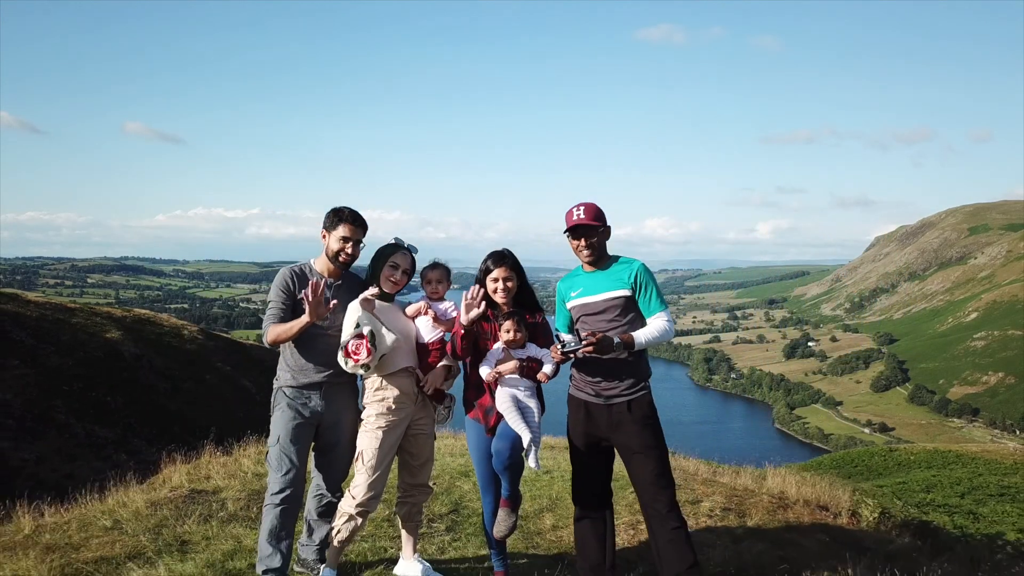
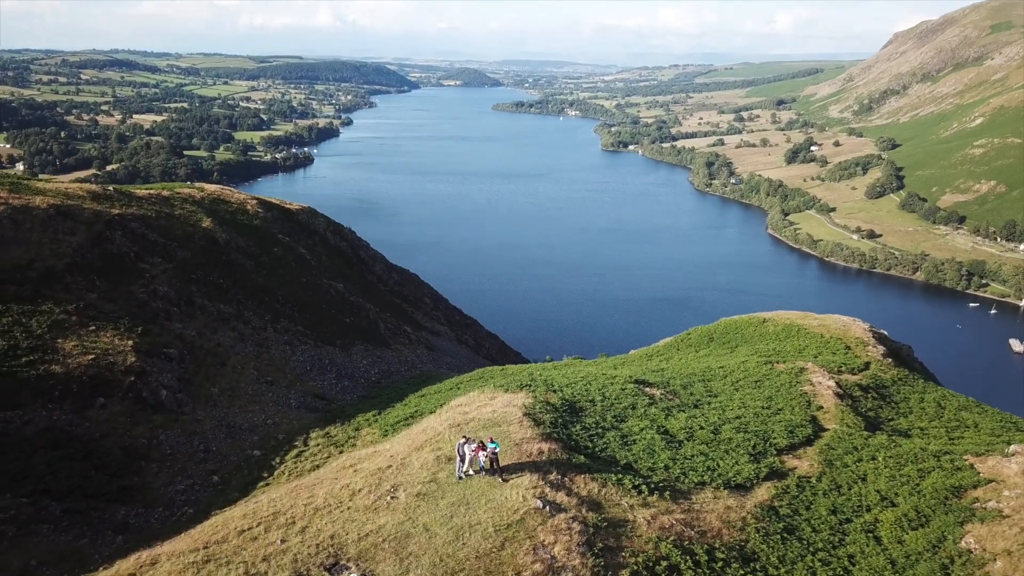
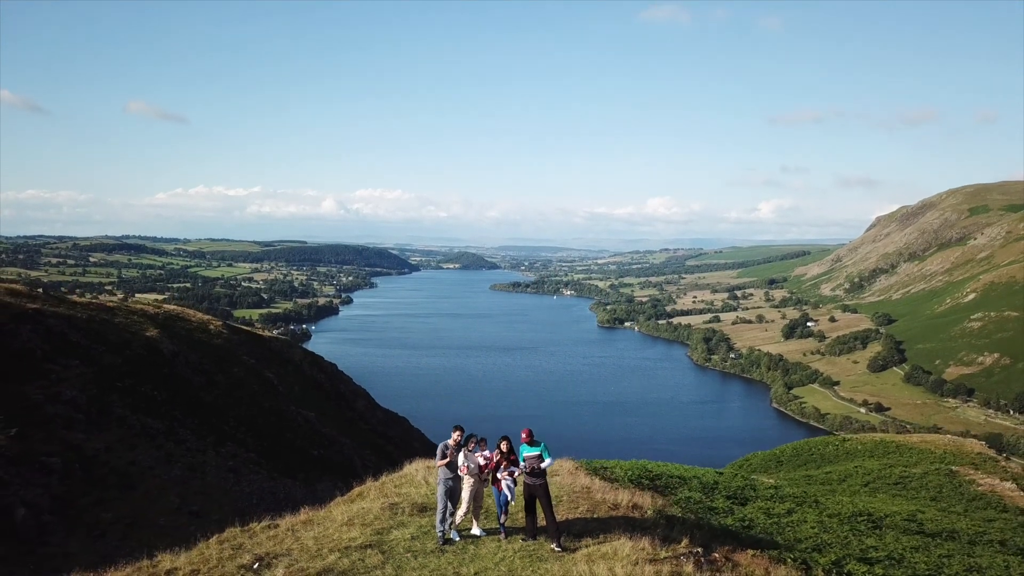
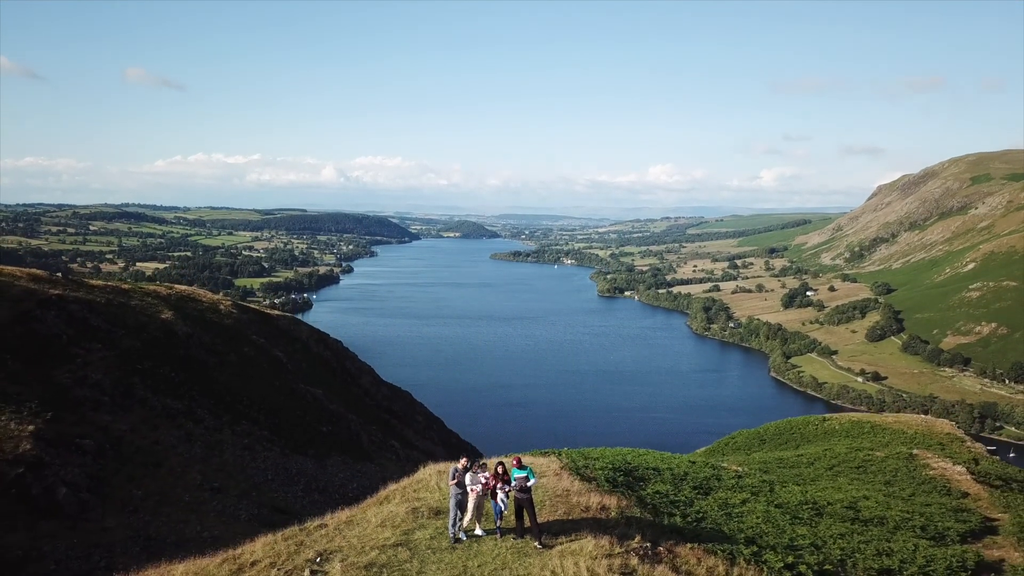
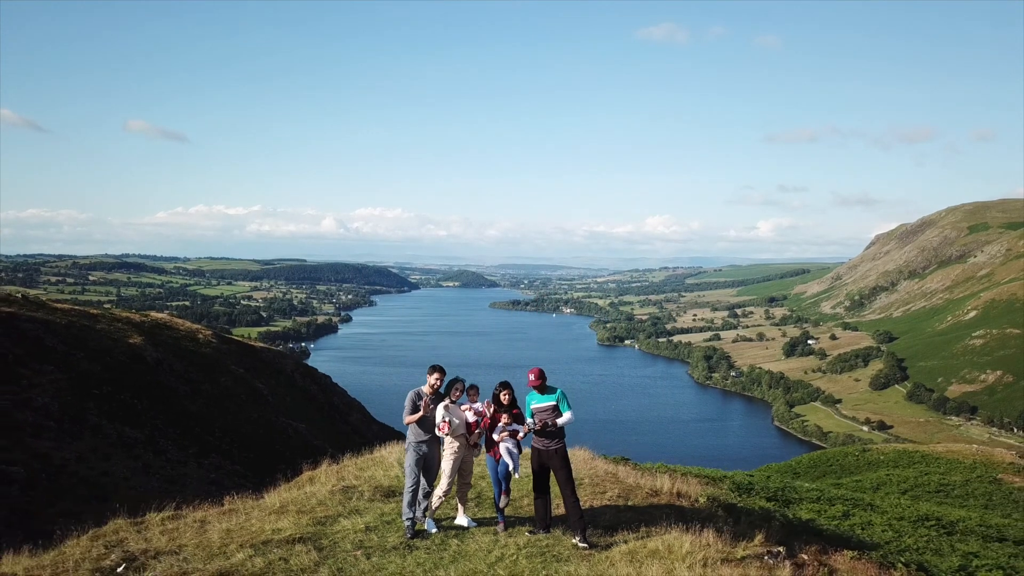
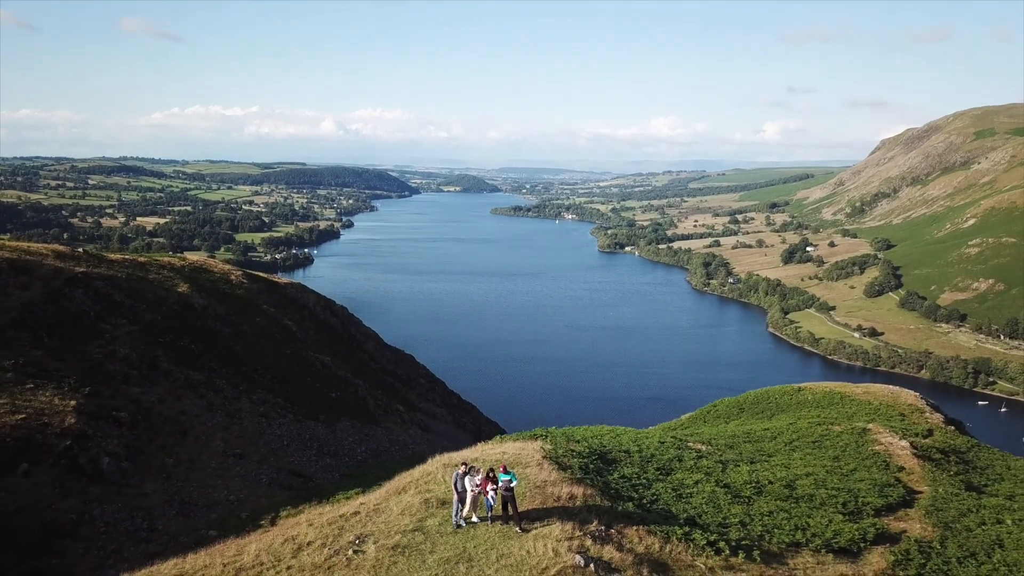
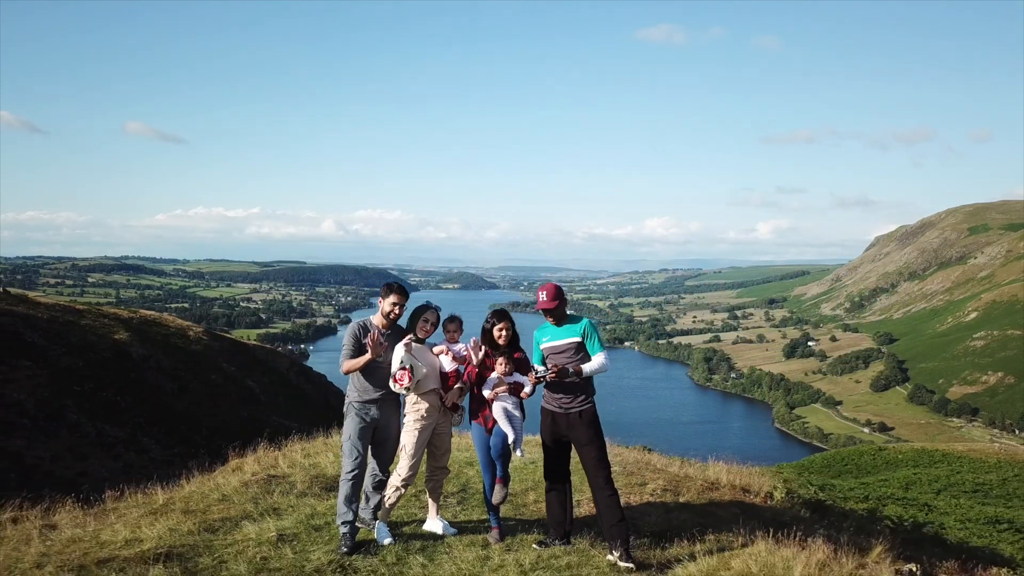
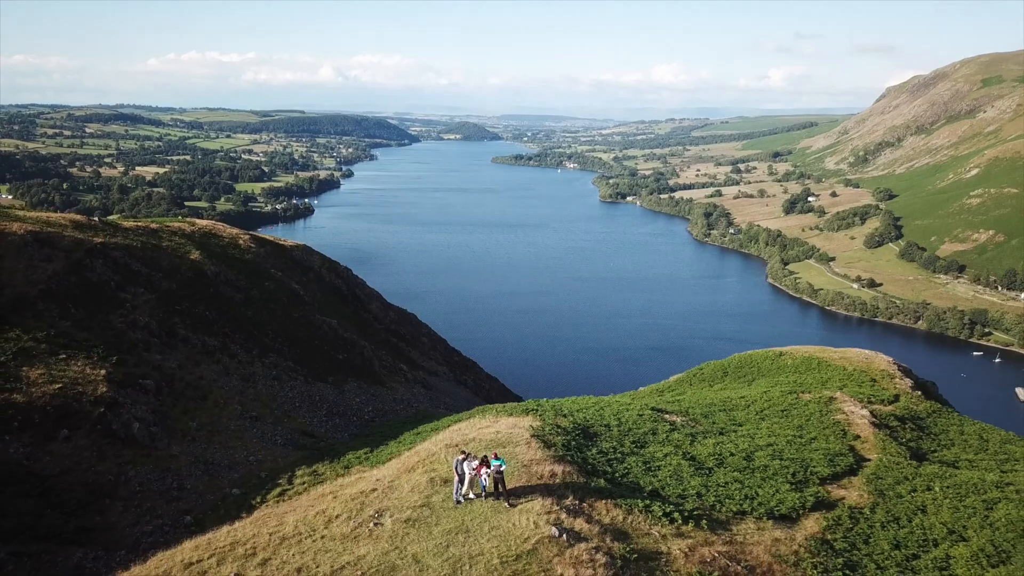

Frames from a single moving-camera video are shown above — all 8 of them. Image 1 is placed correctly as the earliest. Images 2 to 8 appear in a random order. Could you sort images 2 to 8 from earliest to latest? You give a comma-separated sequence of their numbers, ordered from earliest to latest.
7, 5, 3, 4, 6, 8, 2
